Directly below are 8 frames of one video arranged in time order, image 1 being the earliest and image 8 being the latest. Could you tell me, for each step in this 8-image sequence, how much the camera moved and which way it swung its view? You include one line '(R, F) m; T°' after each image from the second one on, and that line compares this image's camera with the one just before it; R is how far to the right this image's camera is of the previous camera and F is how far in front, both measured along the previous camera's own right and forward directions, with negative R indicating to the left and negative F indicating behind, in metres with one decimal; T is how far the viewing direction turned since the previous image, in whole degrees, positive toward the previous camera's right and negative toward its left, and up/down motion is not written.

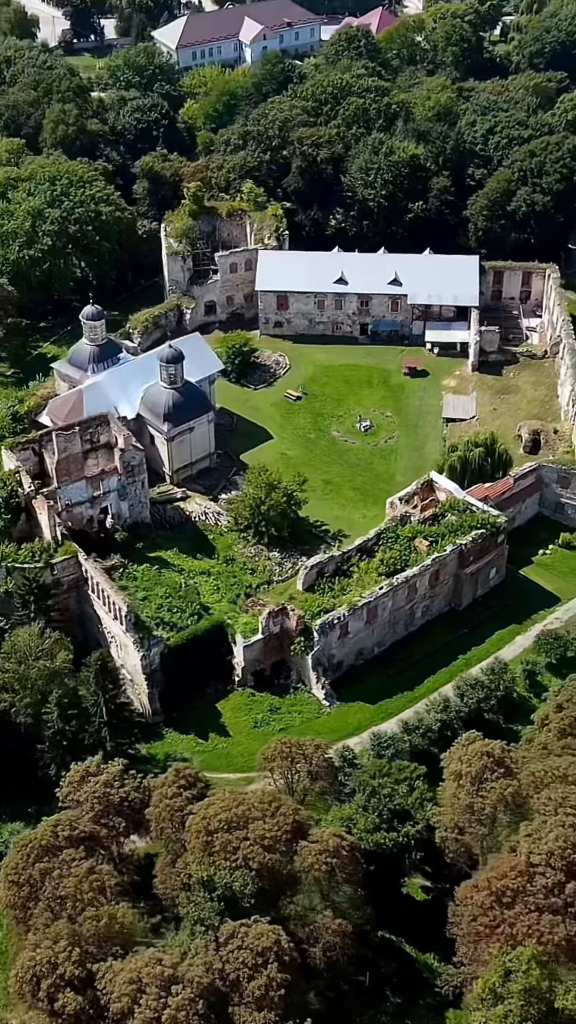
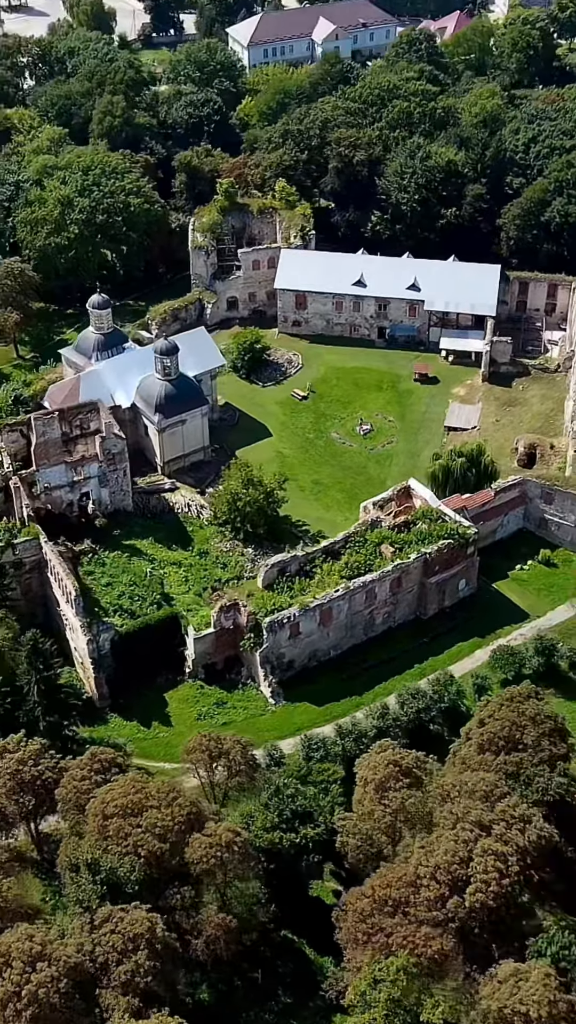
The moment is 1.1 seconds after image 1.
(+5.9, 0.0) m; -5°
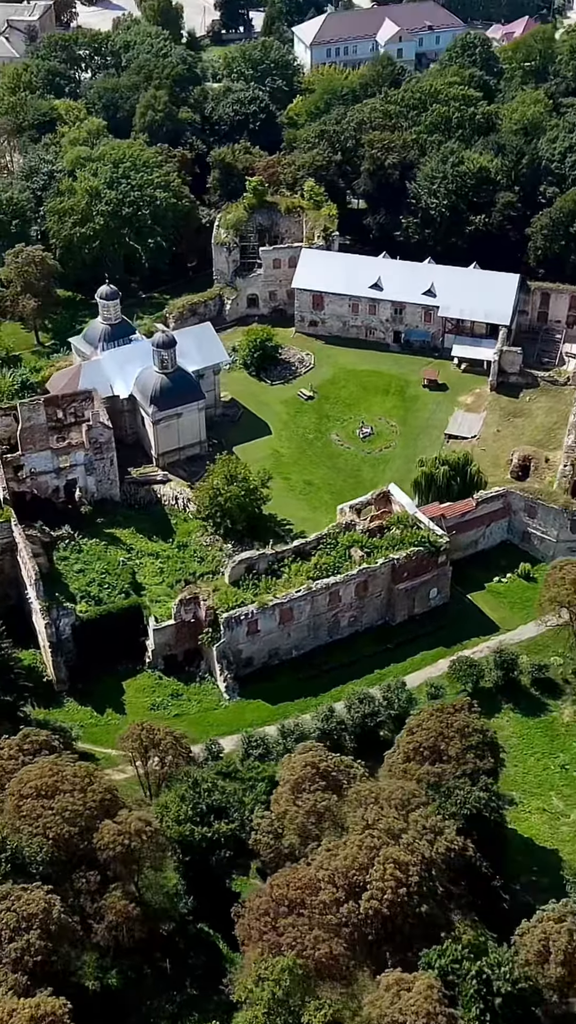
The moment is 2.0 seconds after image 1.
(+5.1, 0.0) m; -4°
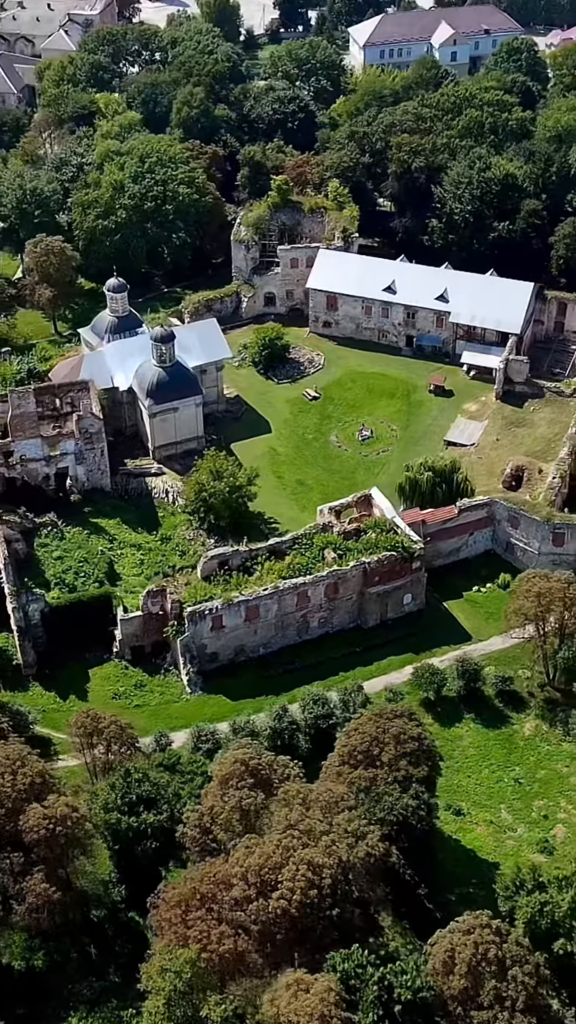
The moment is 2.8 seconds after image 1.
(+4.4, 0.0) m; -3°
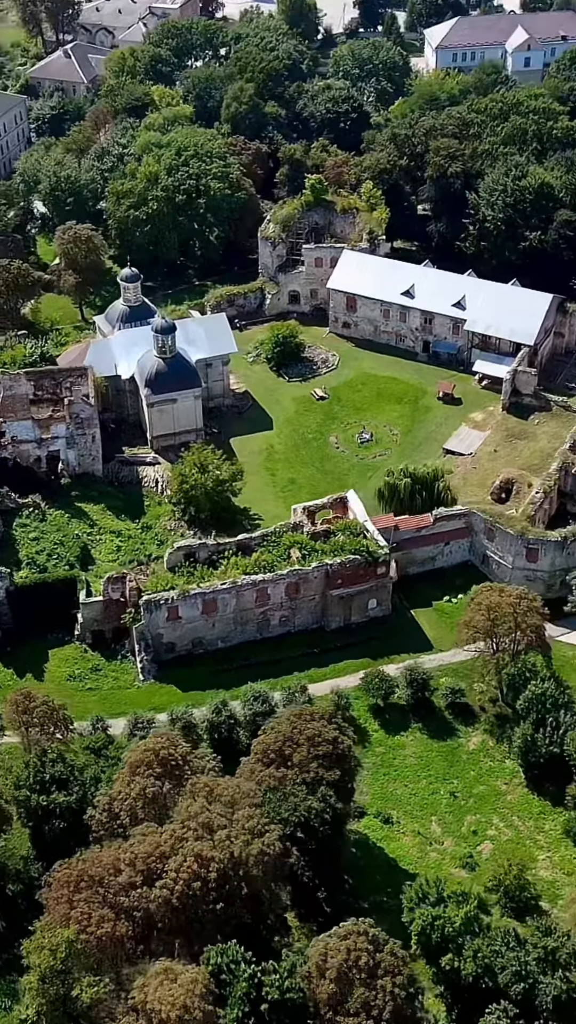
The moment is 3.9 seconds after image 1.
(+5.8, 0.0) m; -5°
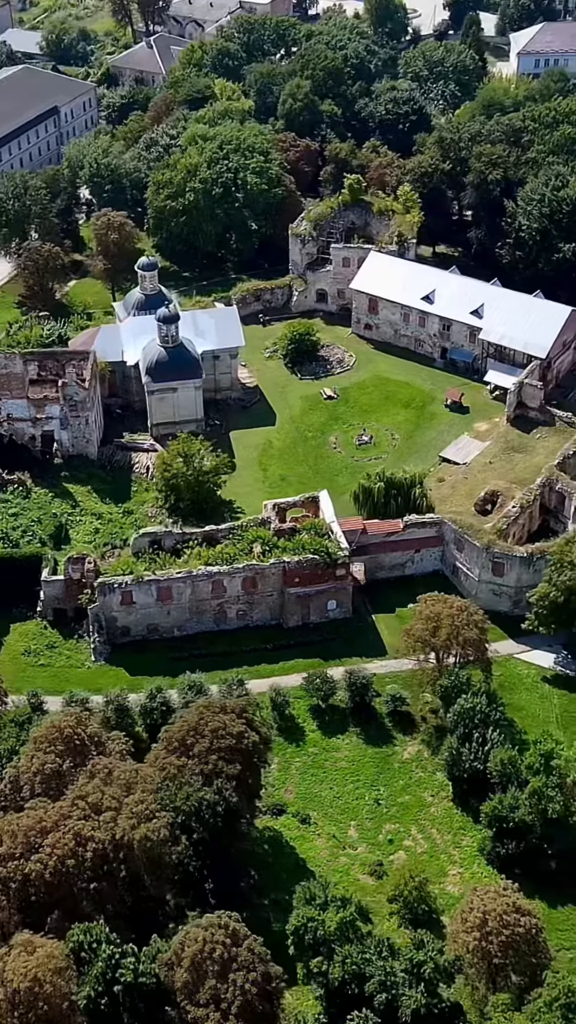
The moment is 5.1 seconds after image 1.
(+6.6, +0.1) m; -5°
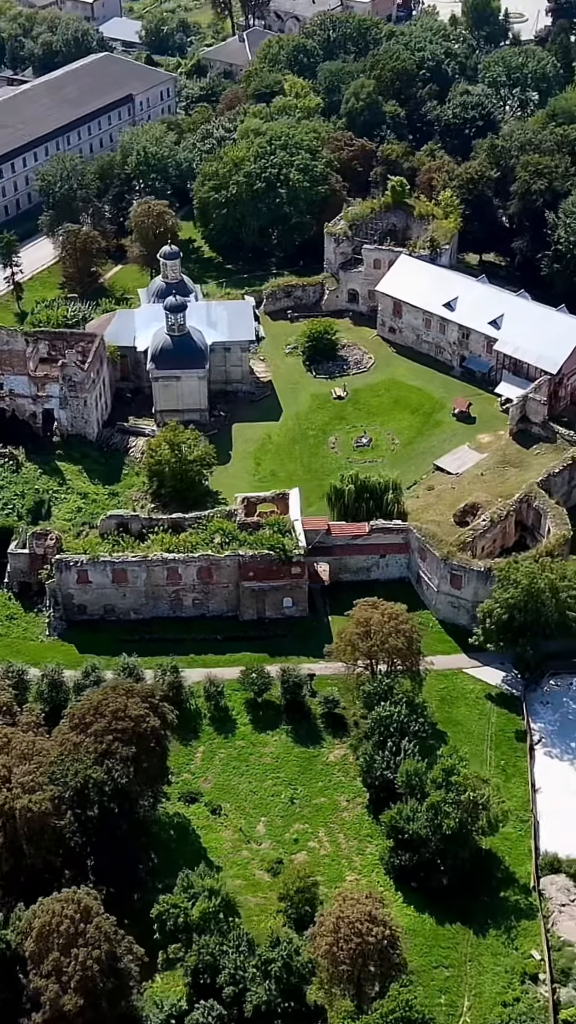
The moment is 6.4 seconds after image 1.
(+7.3, +0.1) m; -6°
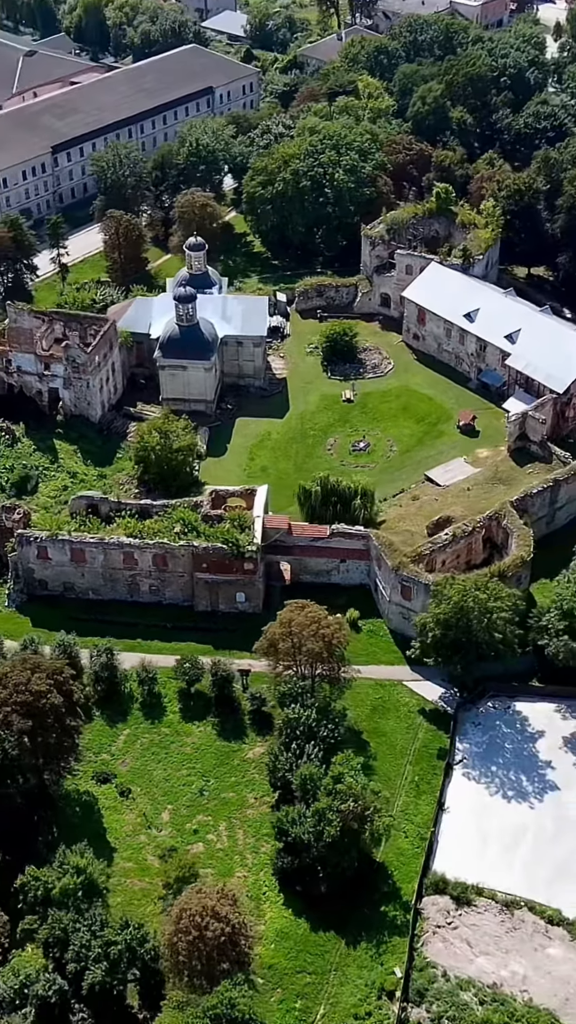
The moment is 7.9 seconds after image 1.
(+7.9, +0.1) m; -6°
